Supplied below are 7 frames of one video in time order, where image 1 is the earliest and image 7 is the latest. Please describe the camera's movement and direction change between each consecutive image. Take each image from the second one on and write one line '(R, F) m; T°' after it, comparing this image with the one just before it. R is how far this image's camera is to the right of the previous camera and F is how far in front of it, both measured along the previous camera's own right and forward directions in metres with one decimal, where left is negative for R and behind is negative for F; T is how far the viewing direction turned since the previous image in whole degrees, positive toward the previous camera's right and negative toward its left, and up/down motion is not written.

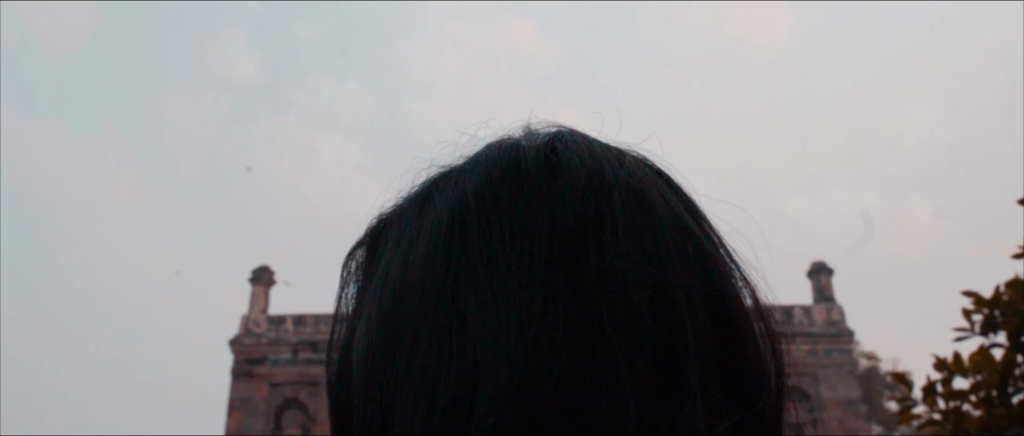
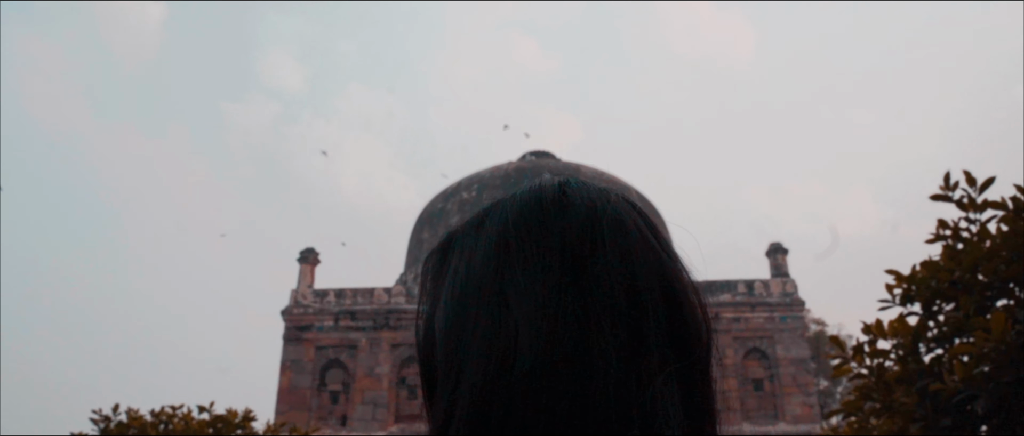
(-0.3, -2.7) m; 0°
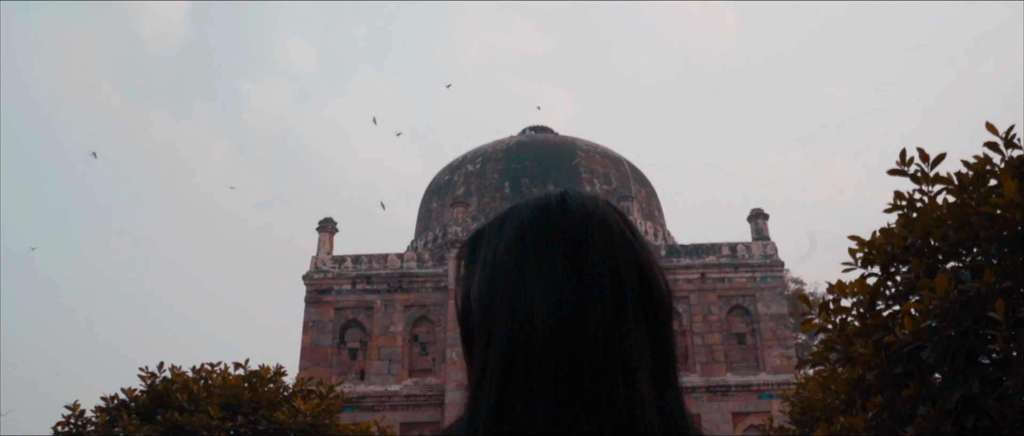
(+0.1, -1.5) m; -1°
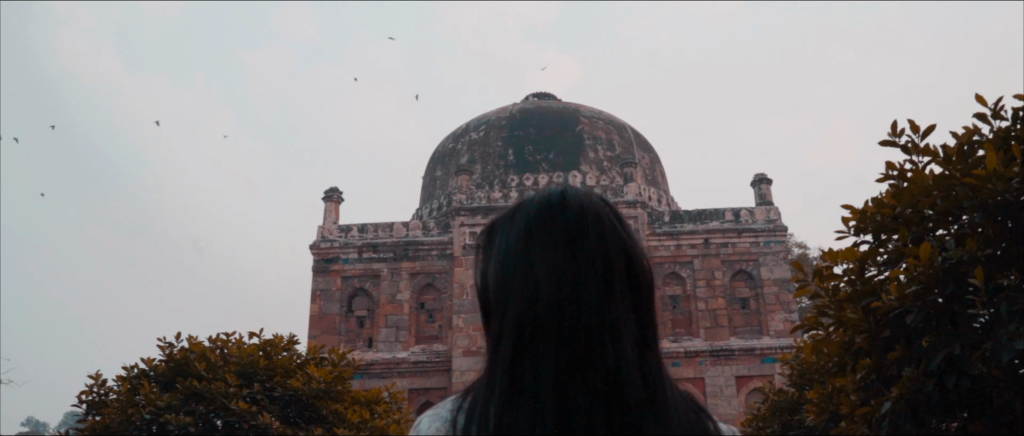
(0.0, -0.1) m; 0°
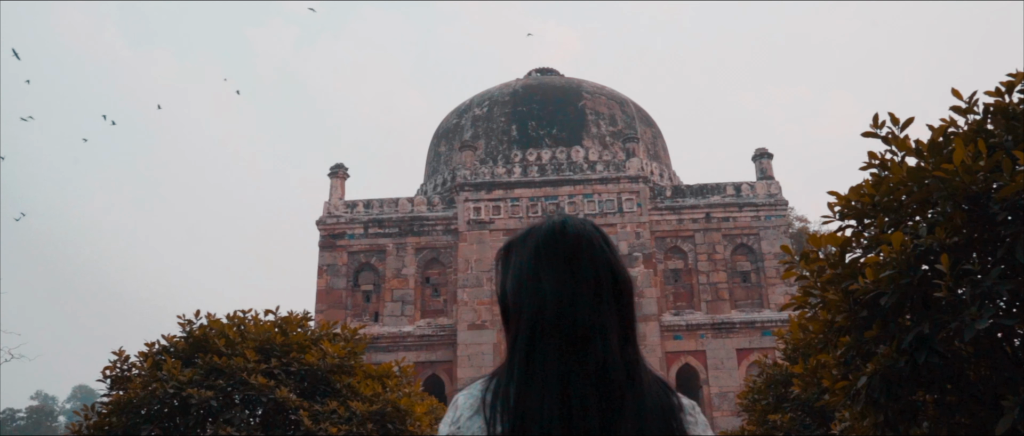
(0.0, -0.2) m; 0°
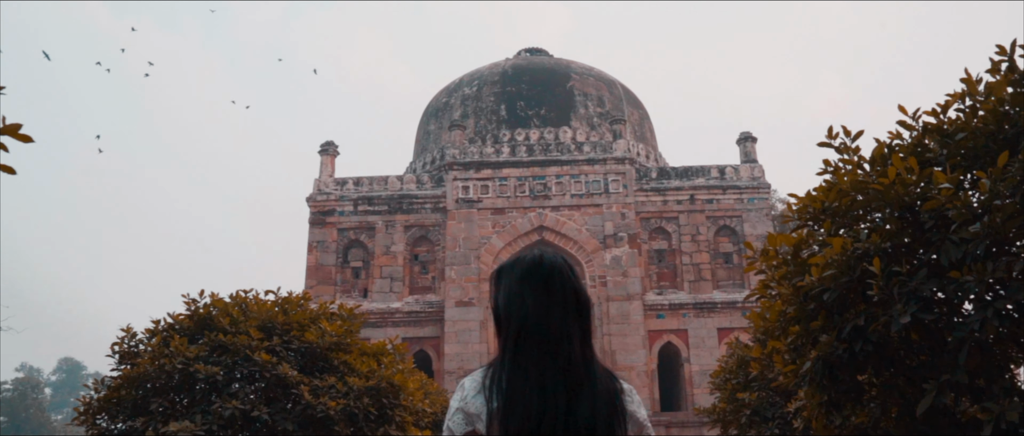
(0.0, -0.3) m; +1°
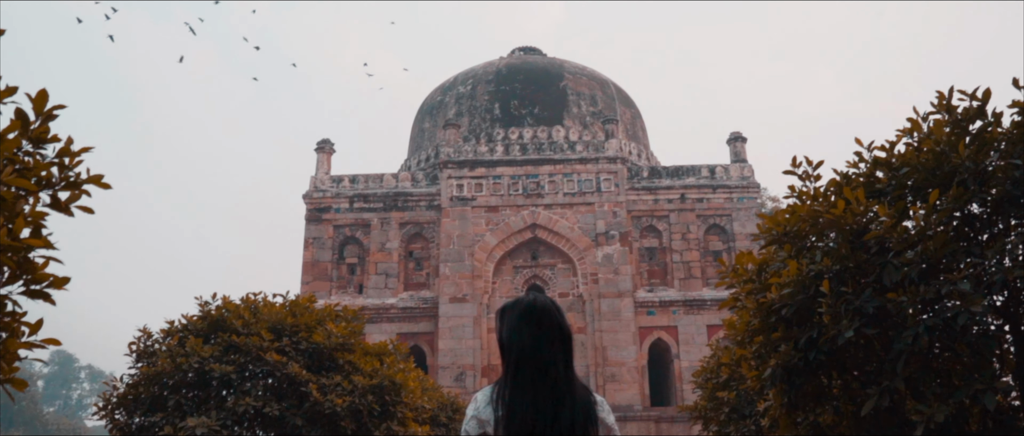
(0.0, -0.3) m; +1°
